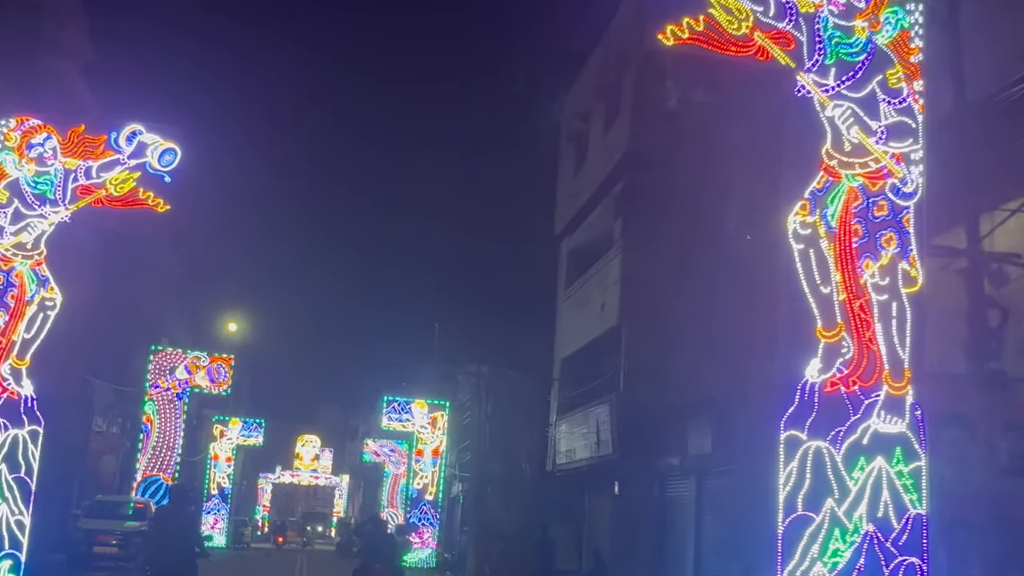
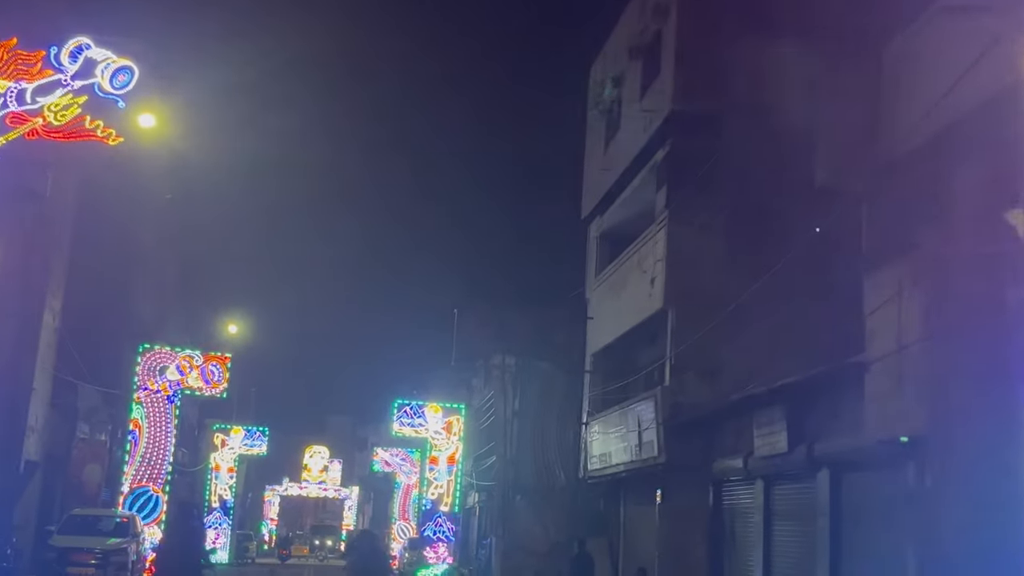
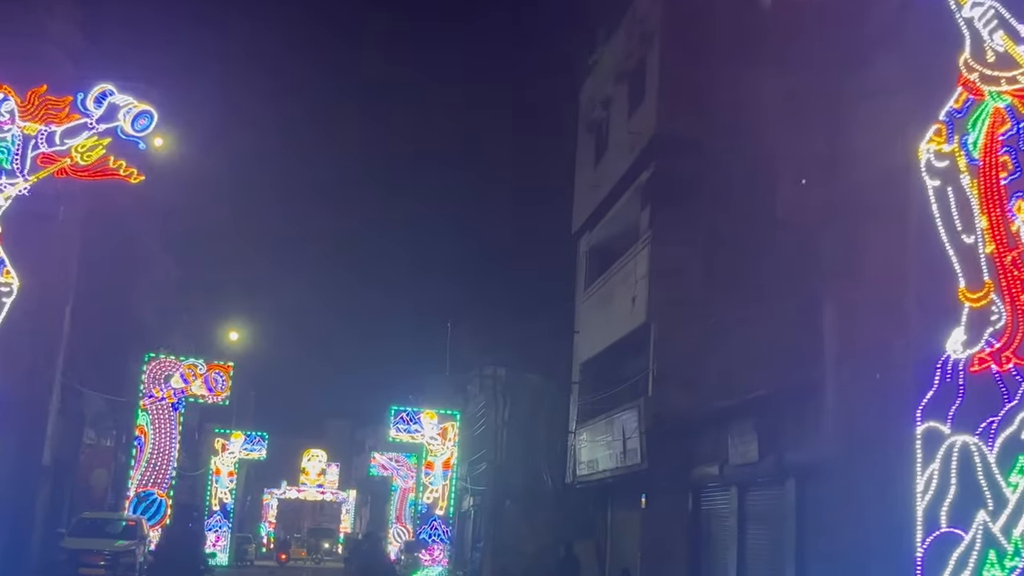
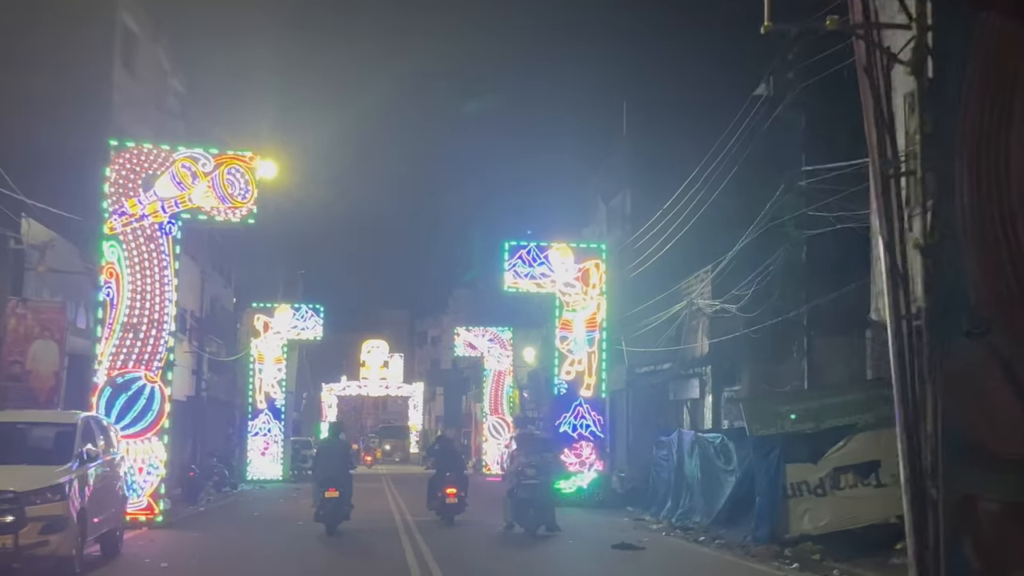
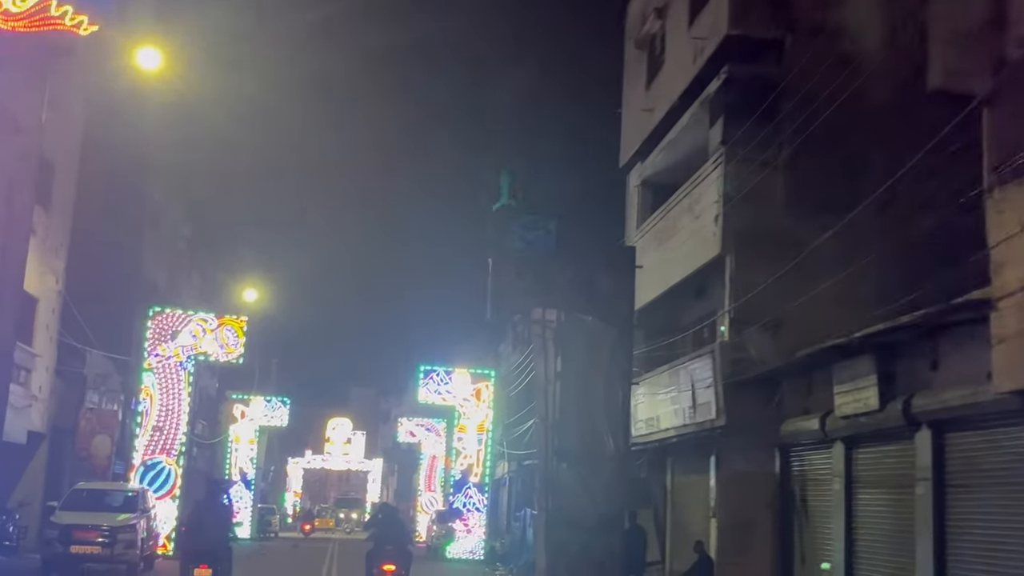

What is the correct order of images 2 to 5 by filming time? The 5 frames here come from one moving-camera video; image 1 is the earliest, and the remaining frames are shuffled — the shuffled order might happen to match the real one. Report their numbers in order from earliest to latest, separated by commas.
3, 2, 5, 4
